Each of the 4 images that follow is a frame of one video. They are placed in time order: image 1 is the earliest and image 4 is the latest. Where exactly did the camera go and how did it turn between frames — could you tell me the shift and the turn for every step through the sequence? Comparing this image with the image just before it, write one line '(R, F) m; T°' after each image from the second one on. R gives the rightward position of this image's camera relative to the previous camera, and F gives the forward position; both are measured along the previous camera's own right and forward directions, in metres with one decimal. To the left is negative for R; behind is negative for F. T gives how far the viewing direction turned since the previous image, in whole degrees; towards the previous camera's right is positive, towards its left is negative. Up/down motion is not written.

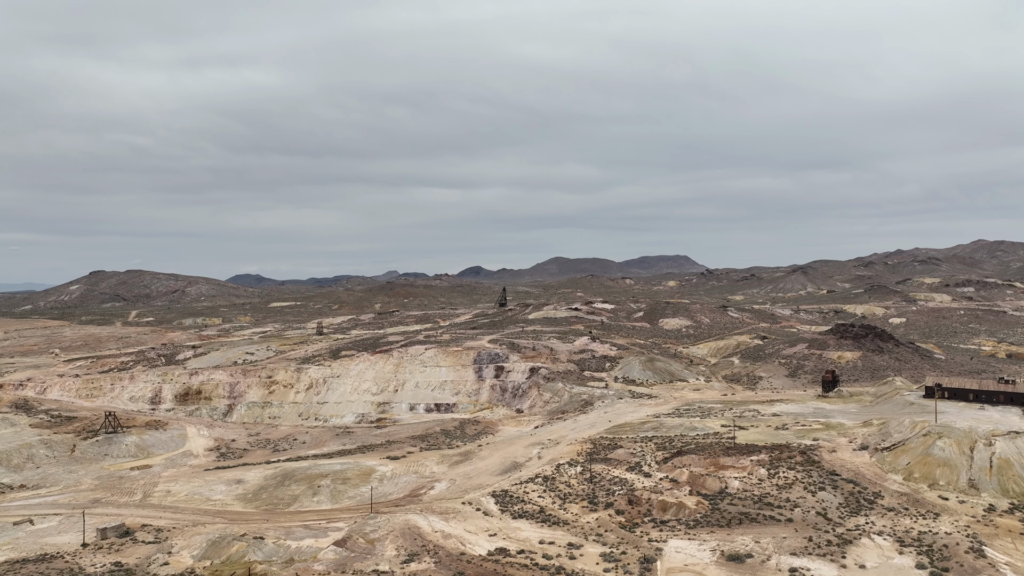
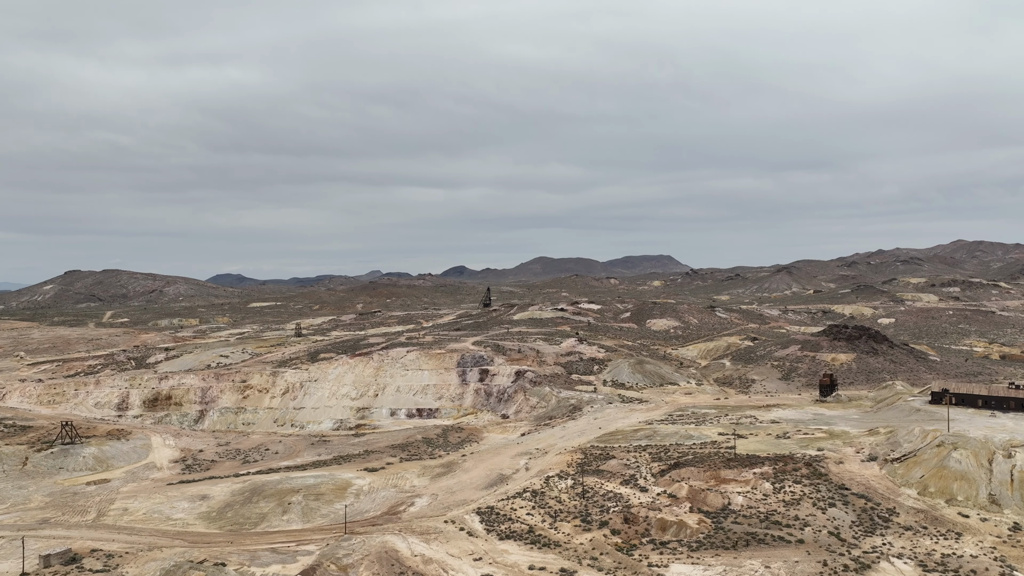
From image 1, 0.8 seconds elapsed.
(-0.1, +2.3) m; +1°
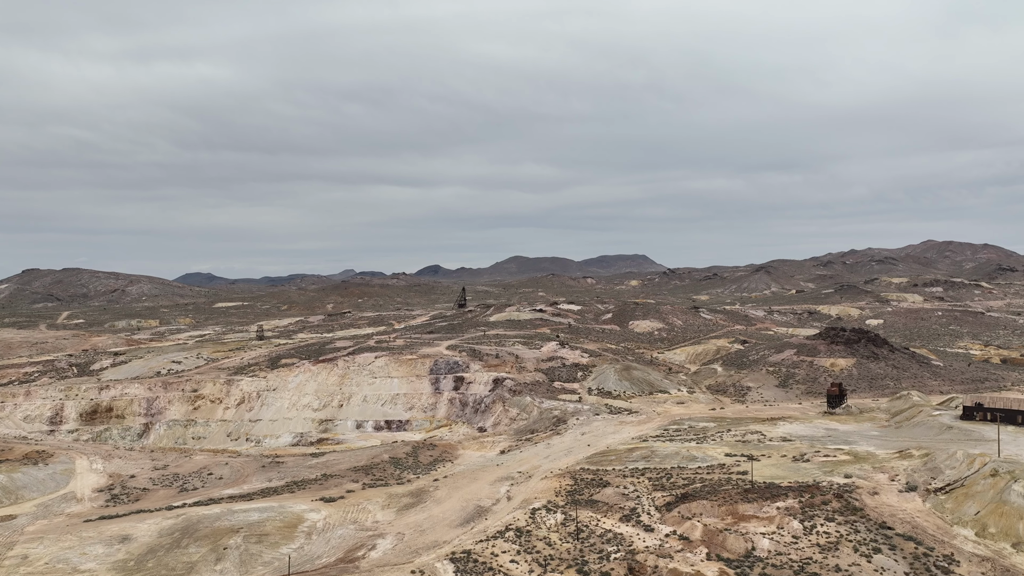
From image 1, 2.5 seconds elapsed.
(-0.2, +4.8) m; +2°
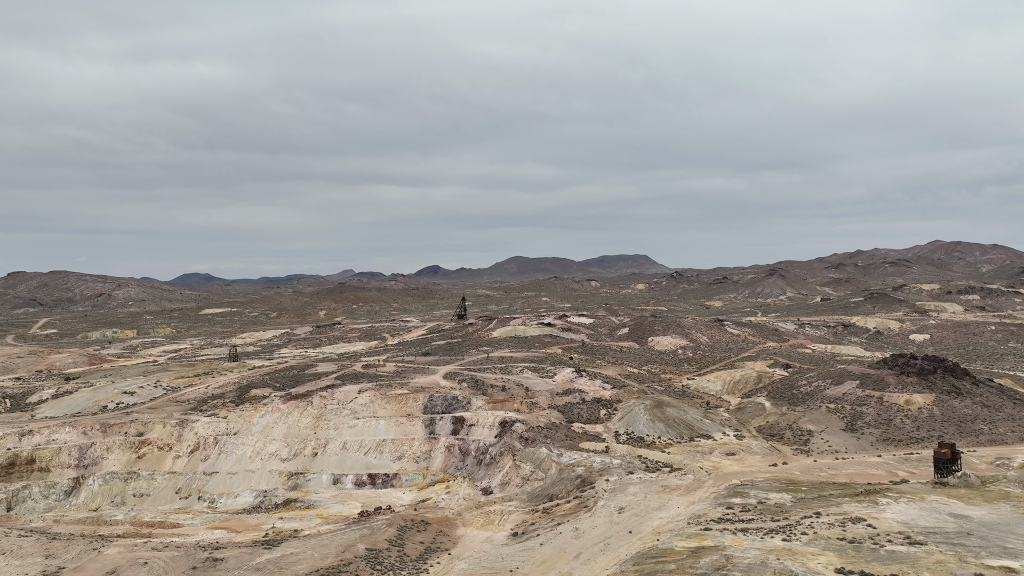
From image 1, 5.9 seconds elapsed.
(-0.7, +10.0) m; 0°
